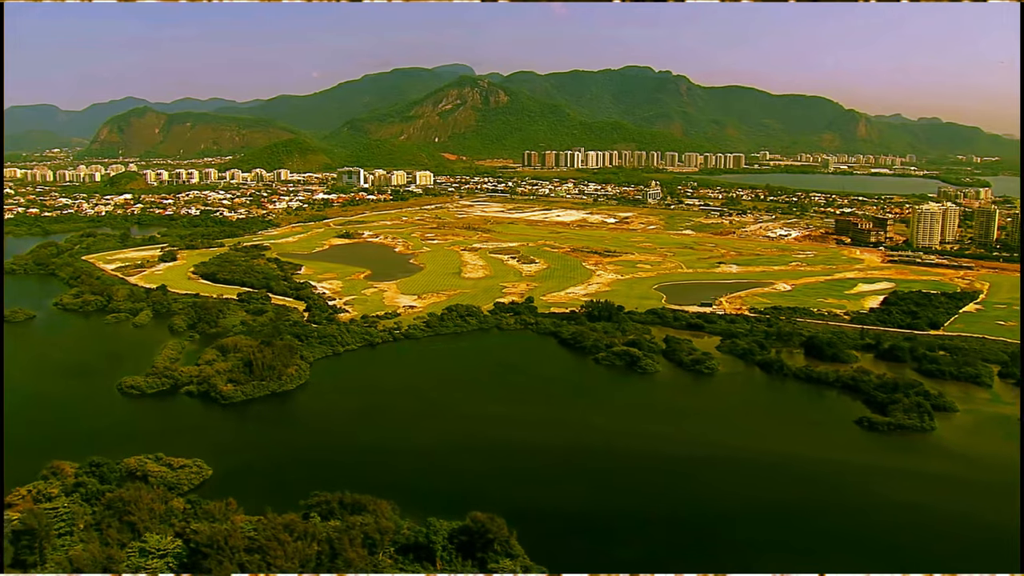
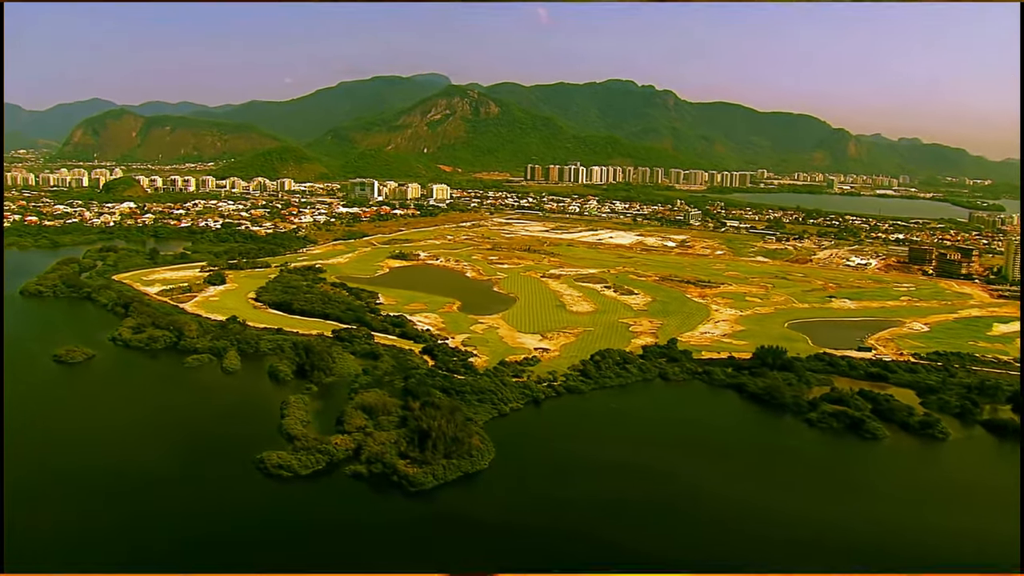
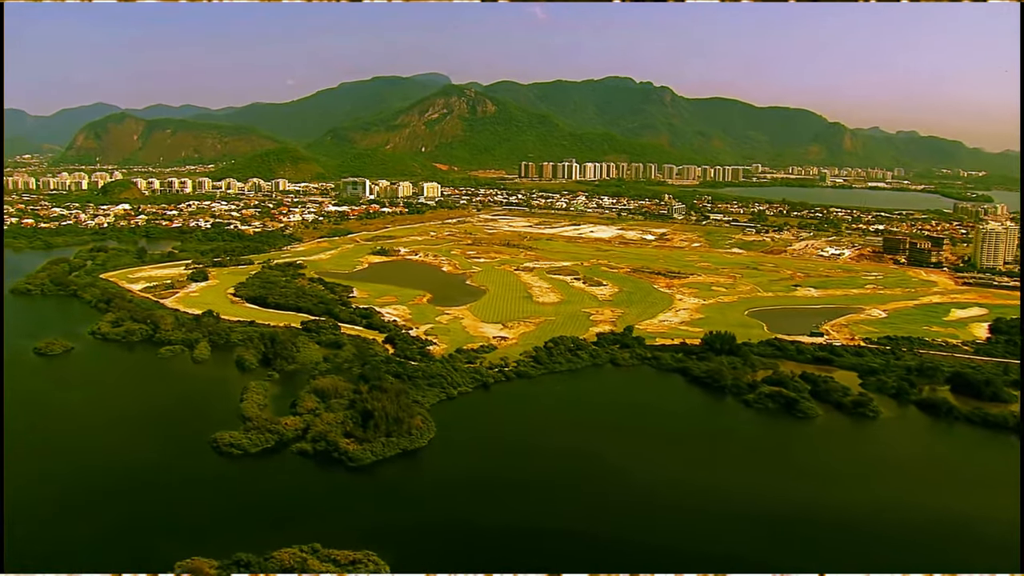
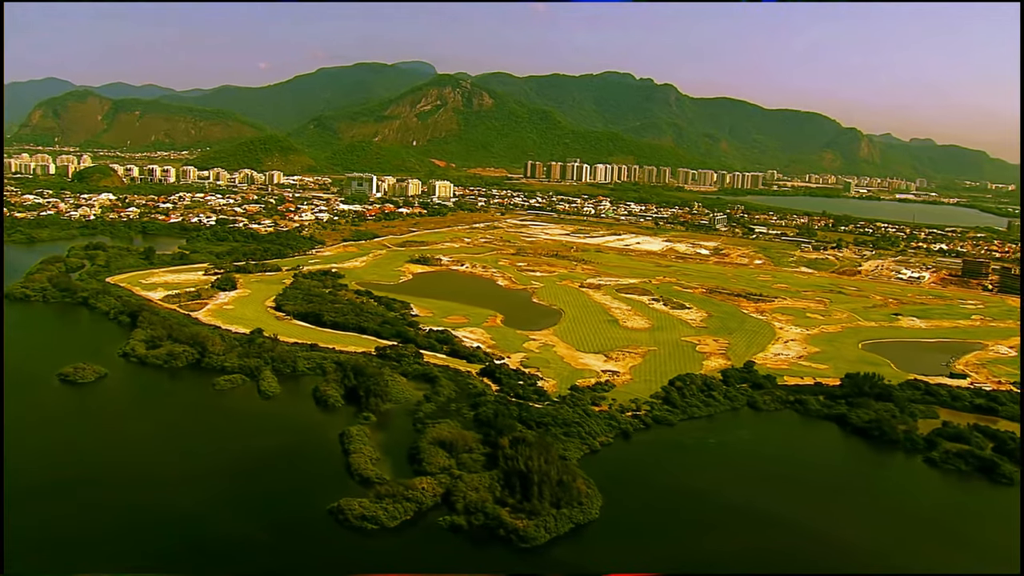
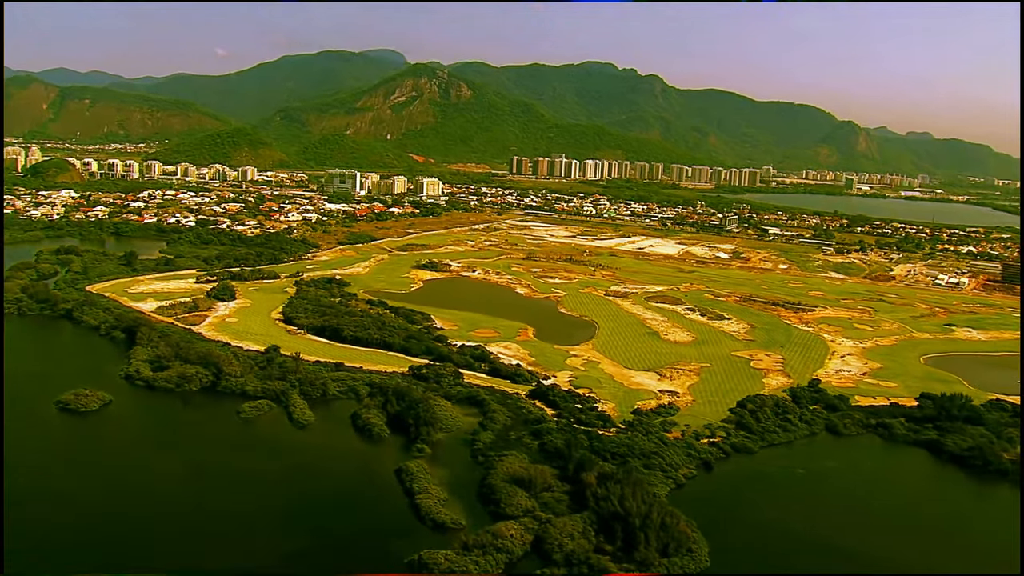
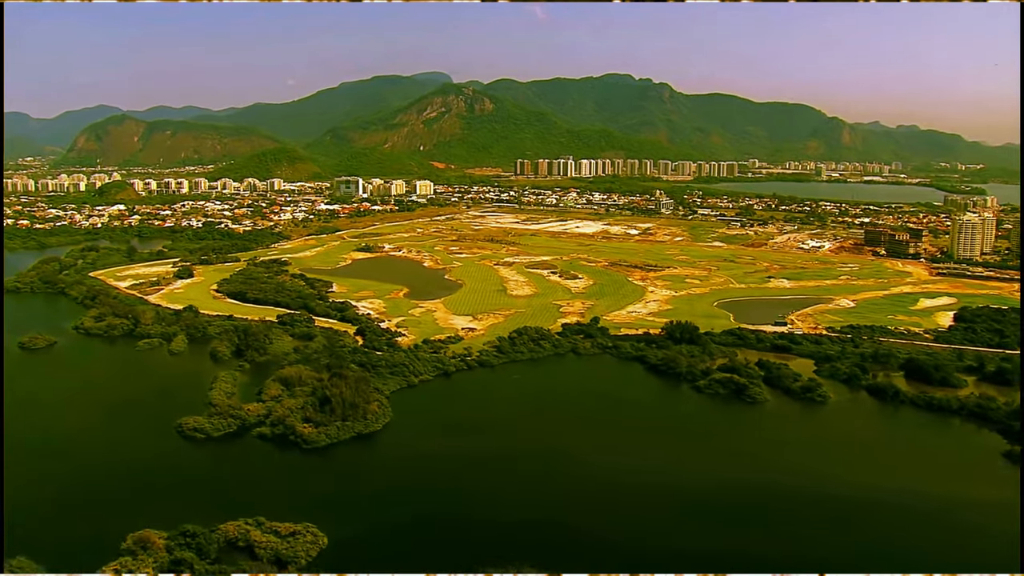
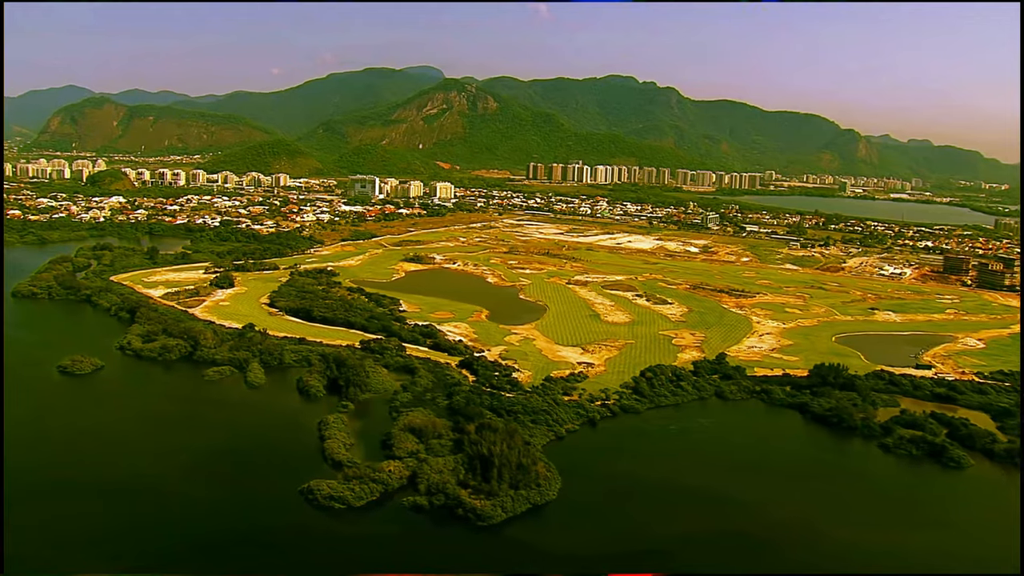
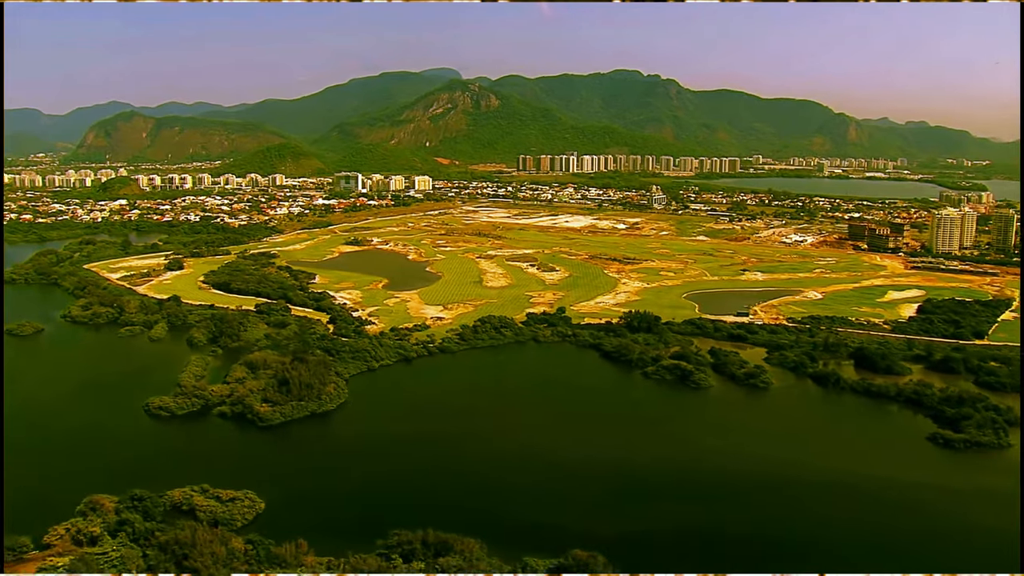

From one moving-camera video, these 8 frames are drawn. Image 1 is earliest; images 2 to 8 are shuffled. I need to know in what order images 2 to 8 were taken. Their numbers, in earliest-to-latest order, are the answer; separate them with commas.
8, 6, 3, 2, 7, 4, 5
